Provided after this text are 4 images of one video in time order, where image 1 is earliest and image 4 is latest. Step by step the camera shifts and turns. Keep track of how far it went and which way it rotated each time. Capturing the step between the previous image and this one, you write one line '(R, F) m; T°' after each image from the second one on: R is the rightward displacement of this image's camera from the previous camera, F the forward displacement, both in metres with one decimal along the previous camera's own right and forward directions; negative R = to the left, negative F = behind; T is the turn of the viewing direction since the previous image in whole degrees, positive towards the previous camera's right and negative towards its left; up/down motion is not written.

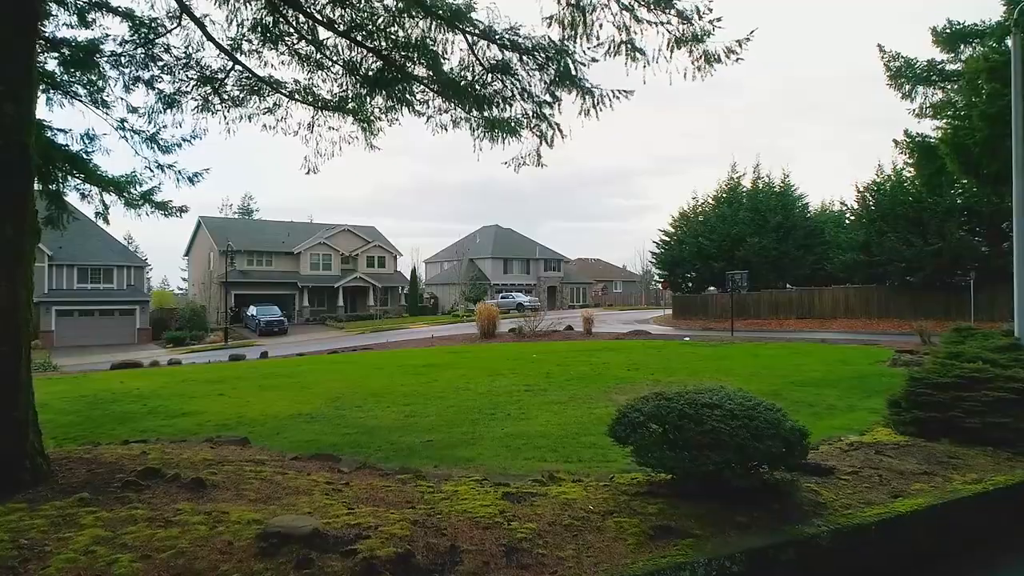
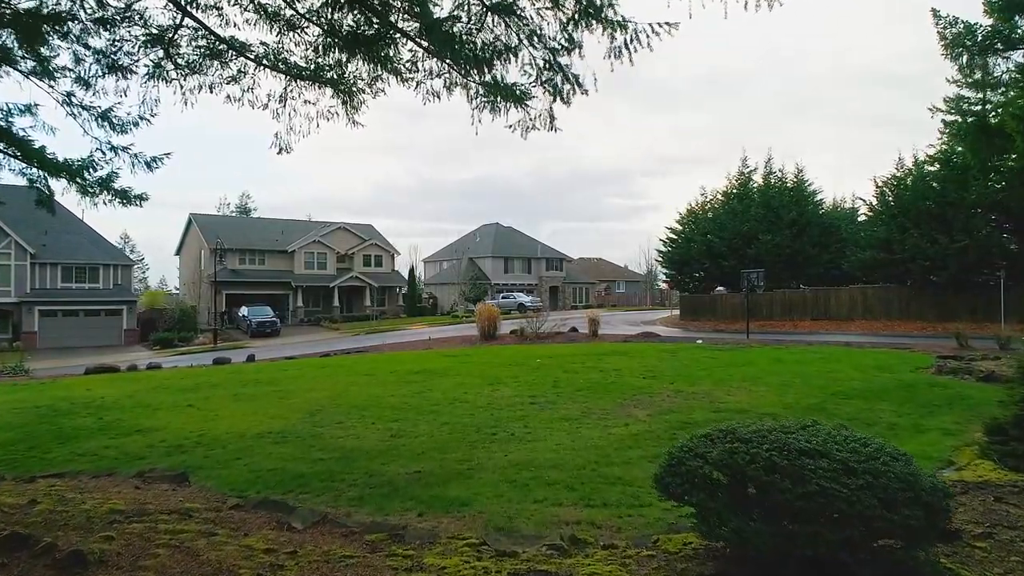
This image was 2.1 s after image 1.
(0.0, +1.3) m; 0°
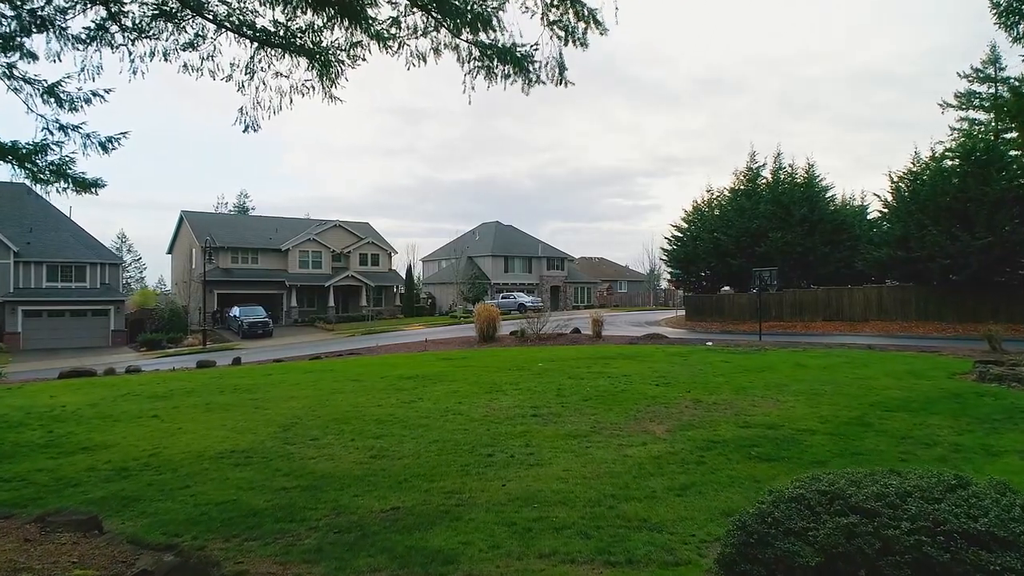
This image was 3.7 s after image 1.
(0.0, +1.0) m; 0°
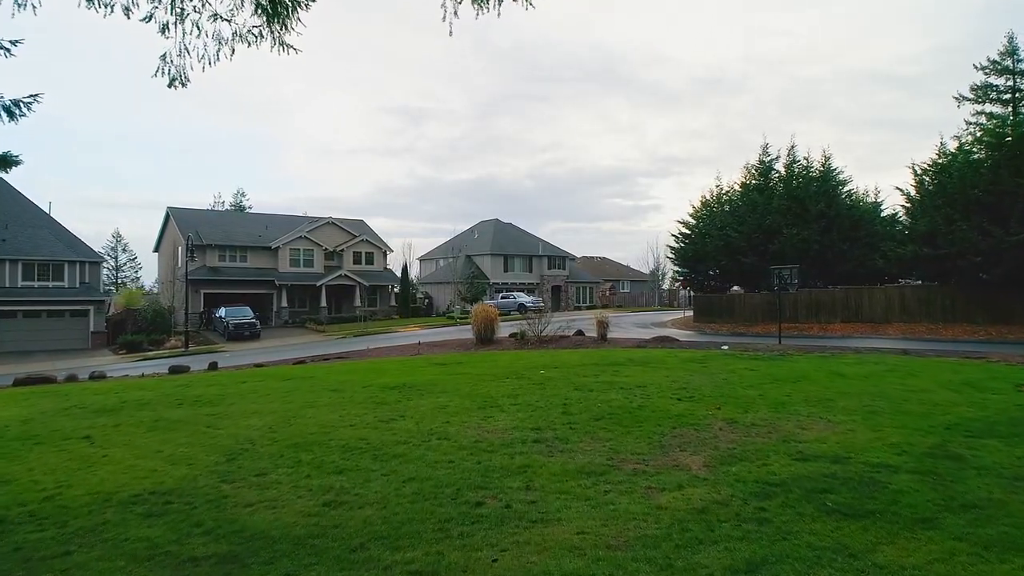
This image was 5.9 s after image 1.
(0.0, +1.5) m; 0°
